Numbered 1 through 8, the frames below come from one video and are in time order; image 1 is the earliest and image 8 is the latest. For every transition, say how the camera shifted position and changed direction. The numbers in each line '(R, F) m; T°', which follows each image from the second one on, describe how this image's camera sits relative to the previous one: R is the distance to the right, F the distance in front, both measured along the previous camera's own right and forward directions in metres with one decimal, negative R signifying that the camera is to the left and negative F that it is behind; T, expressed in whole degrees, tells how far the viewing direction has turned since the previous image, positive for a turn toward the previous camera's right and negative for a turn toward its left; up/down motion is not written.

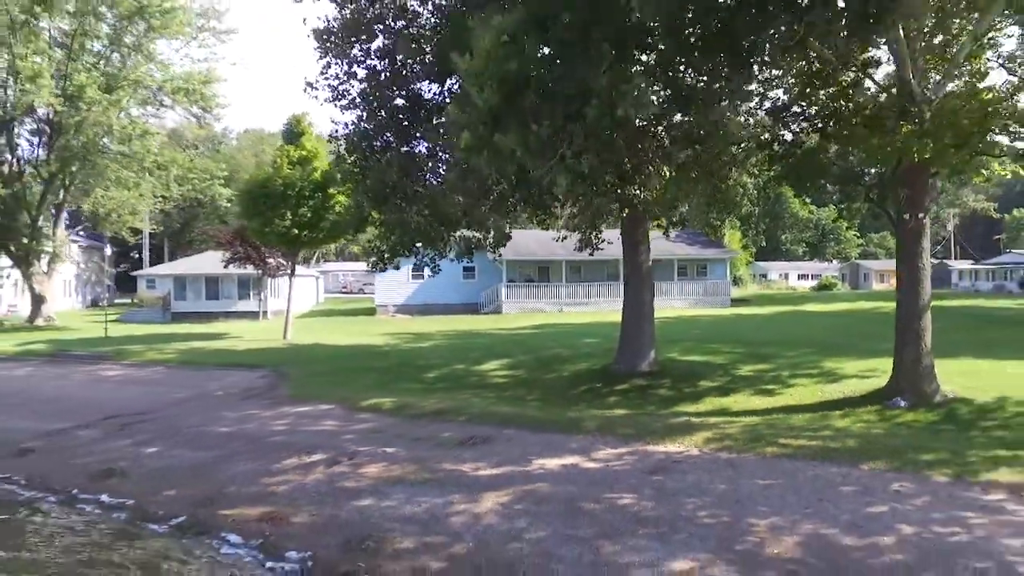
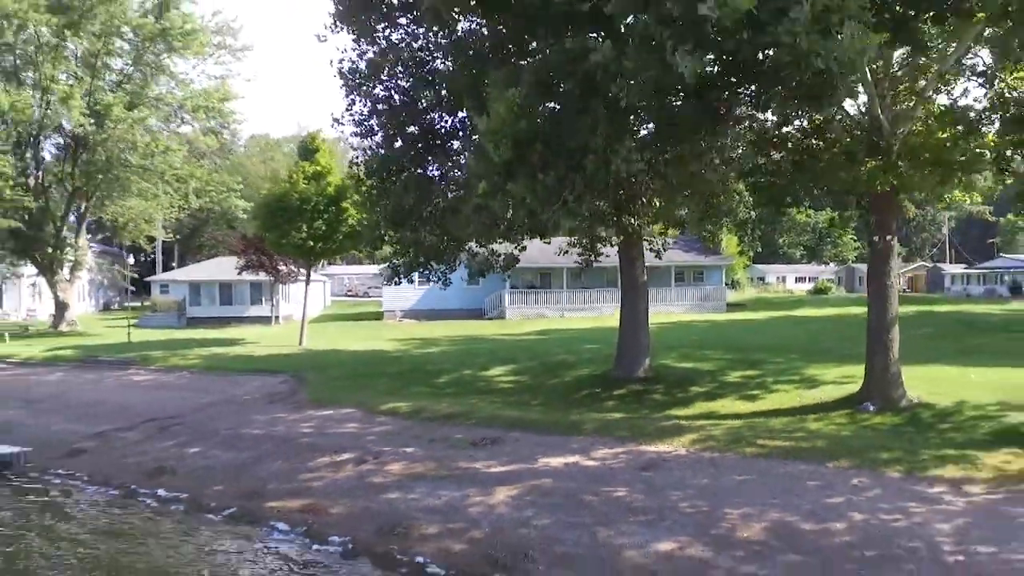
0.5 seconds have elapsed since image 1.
(-0.1, -1.3) m; 0°
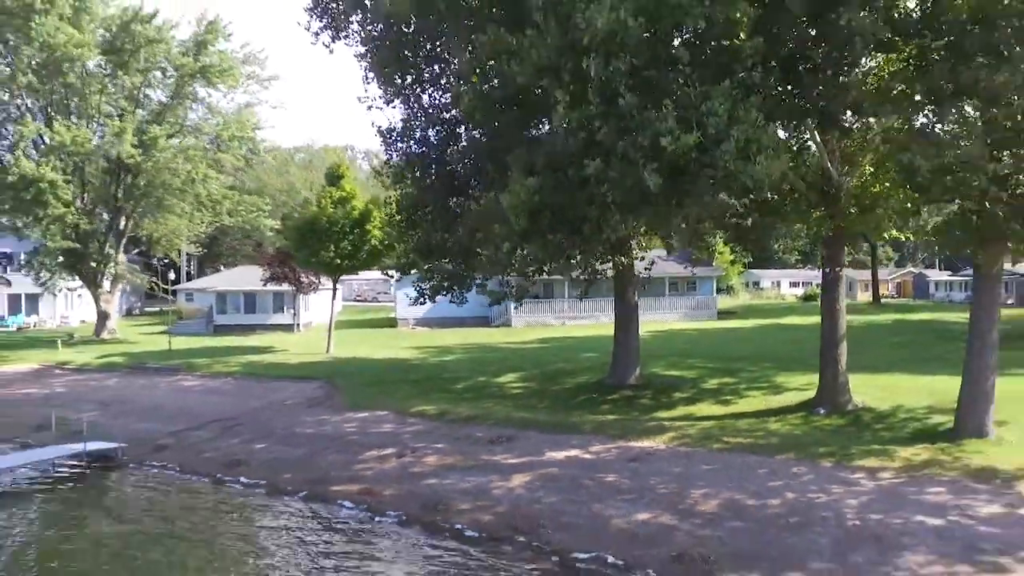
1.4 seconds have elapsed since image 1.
(-0.2, -2.6) m; 0°
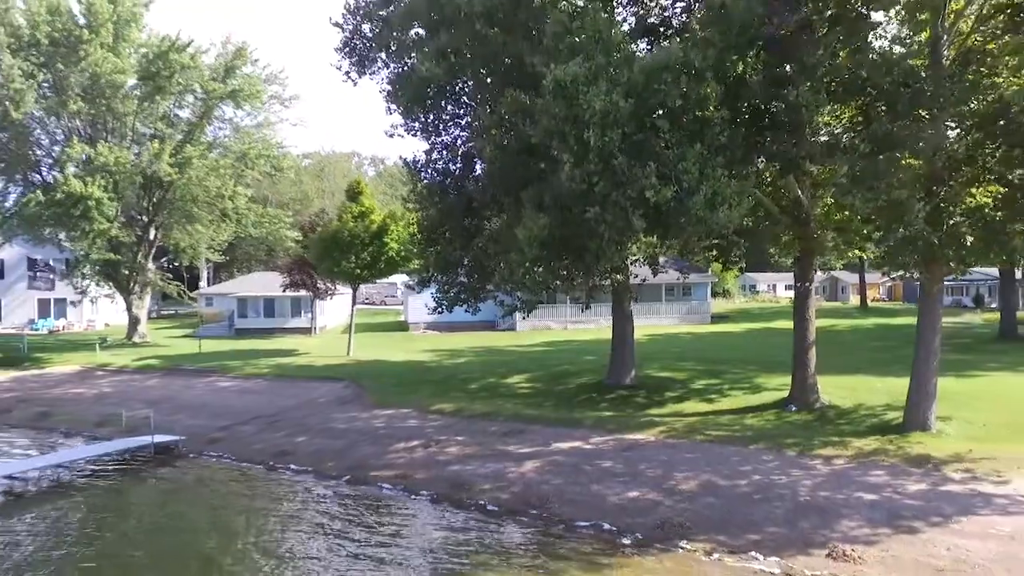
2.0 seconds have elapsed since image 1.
(-0.2, -2.2) m; 0°
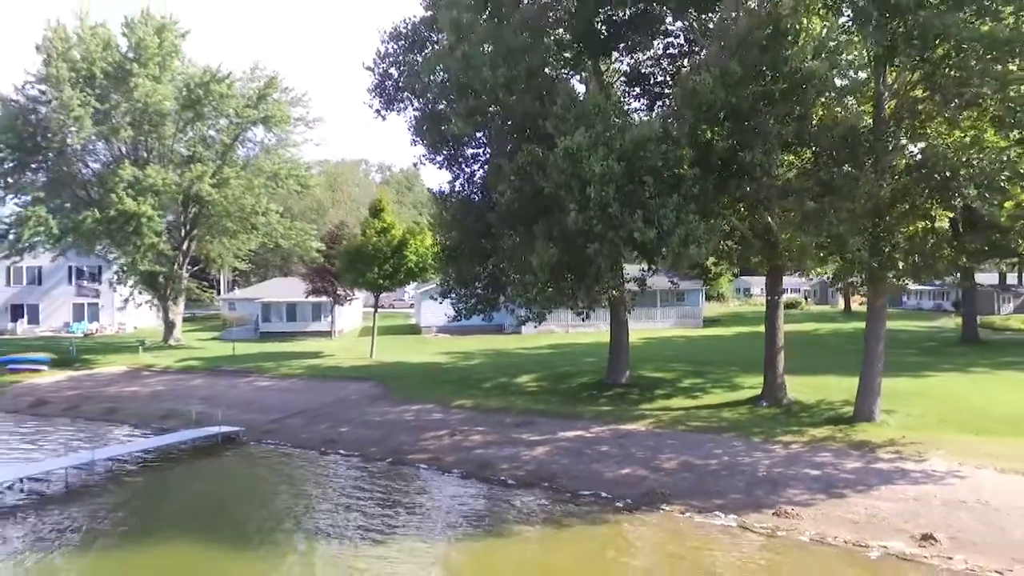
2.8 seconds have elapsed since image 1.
(-0.3, -3.0) m; 0°
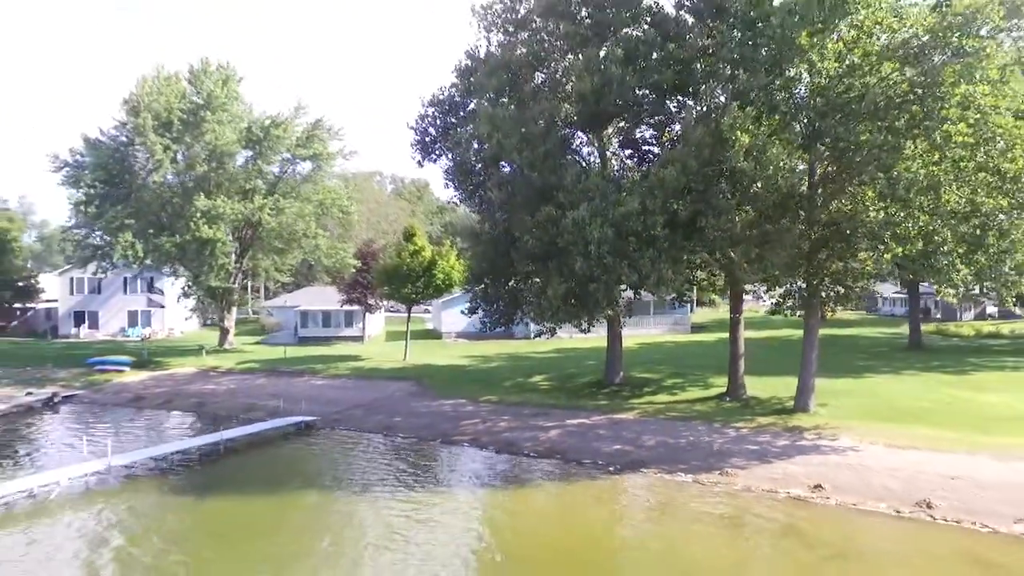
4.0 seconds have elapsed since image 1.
(-0.5, -5.6) m; 0°
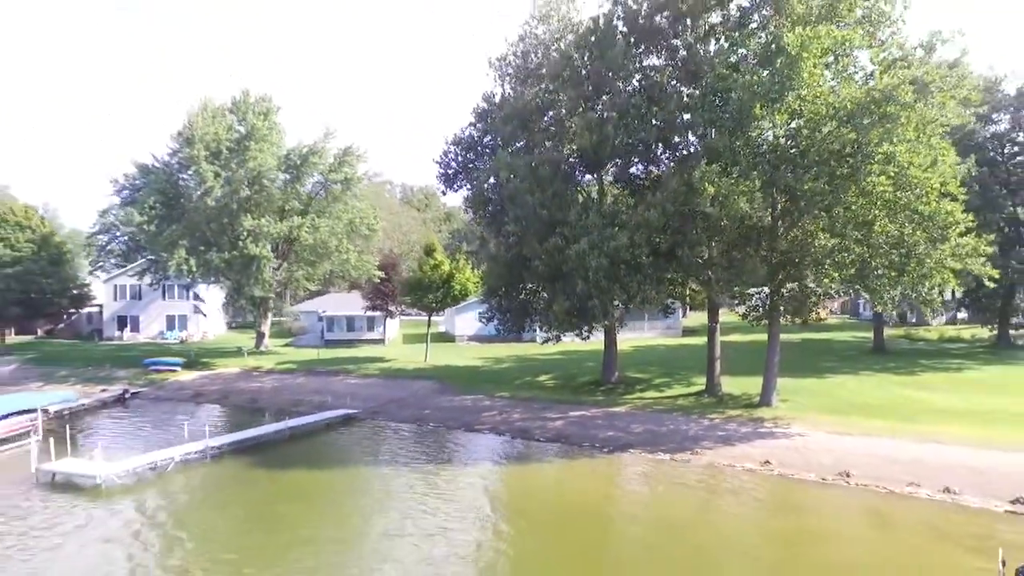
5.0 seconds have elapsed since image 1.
(-0.4, -4.8) m; 0°
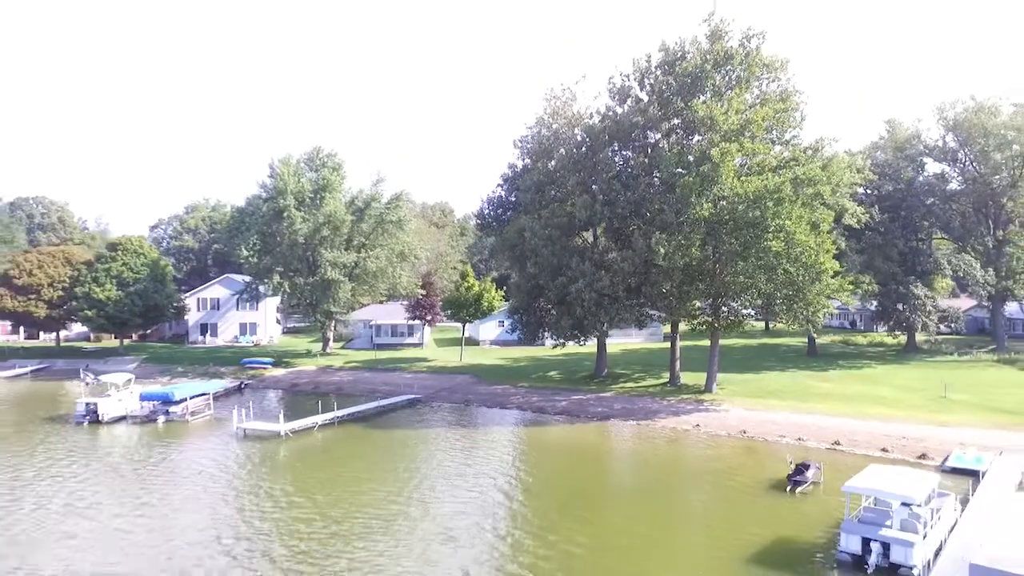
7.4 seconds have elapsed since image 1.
(-0.8, -12.5) m; 0°
